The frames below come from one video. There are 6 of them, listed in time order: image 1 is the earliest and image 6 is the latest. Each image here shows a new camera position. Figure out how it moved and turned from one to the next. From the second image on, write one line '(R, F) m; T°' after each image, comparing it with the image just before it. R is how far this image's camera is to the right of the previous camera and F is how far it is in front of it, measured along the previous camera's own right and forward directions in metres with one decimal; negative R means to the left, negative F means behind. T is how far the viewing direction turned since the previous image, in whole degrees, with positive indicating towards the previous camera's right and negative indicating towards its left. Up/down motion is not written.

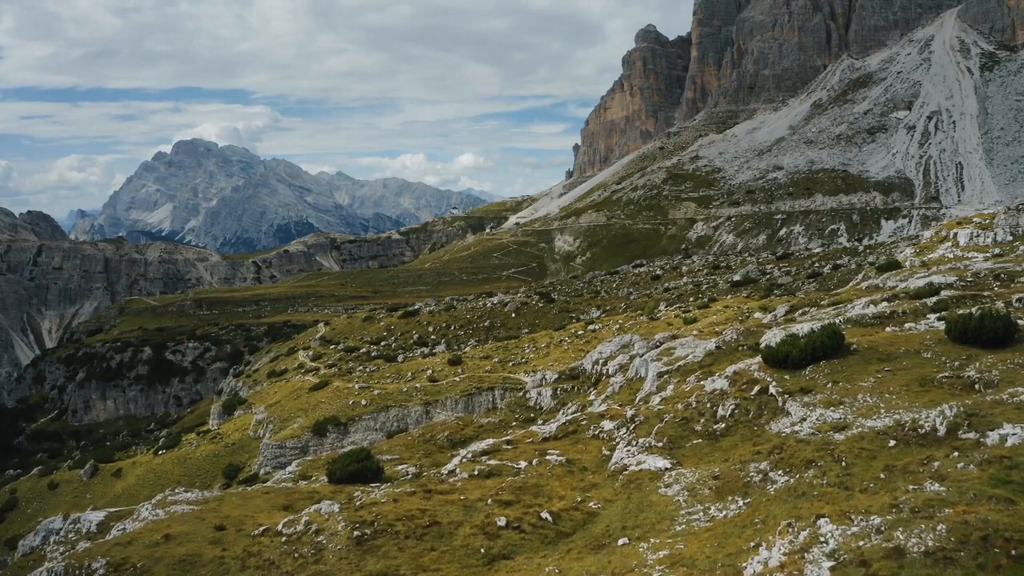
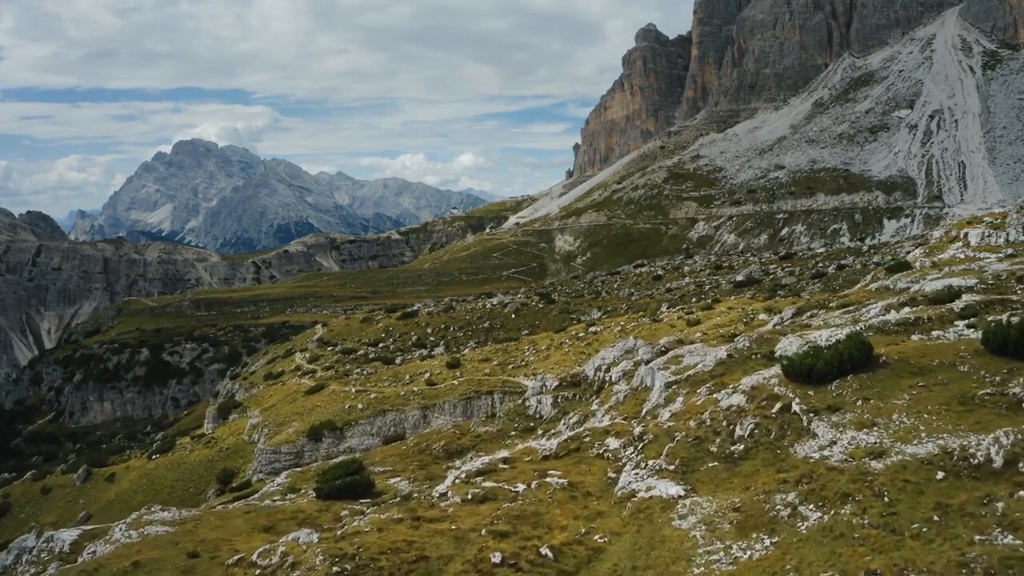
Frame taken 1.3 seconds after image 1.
(+0.1, +1.6) m; 0°
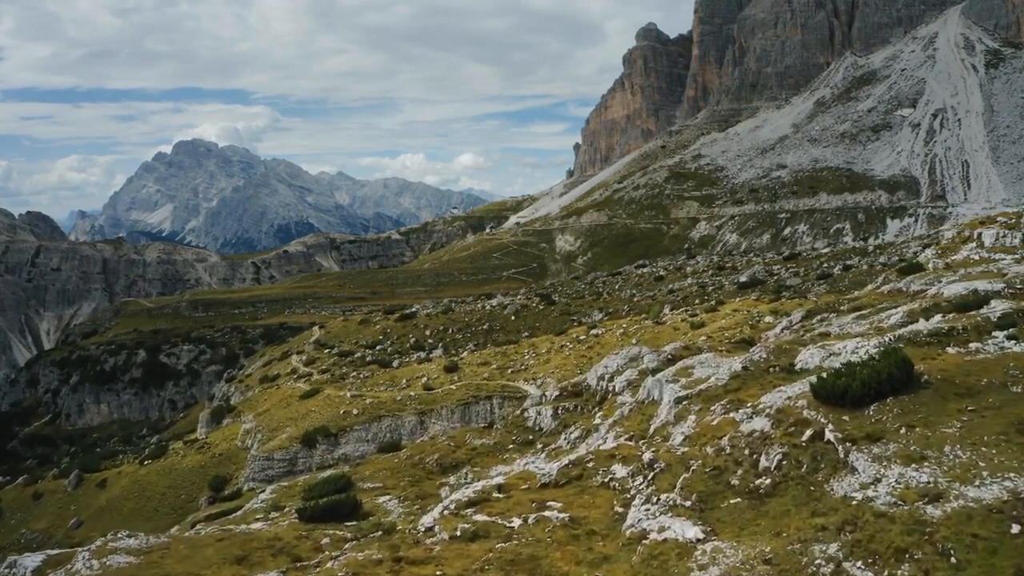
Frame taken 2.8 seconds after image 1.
(+0.1, +1.9) m; 0°
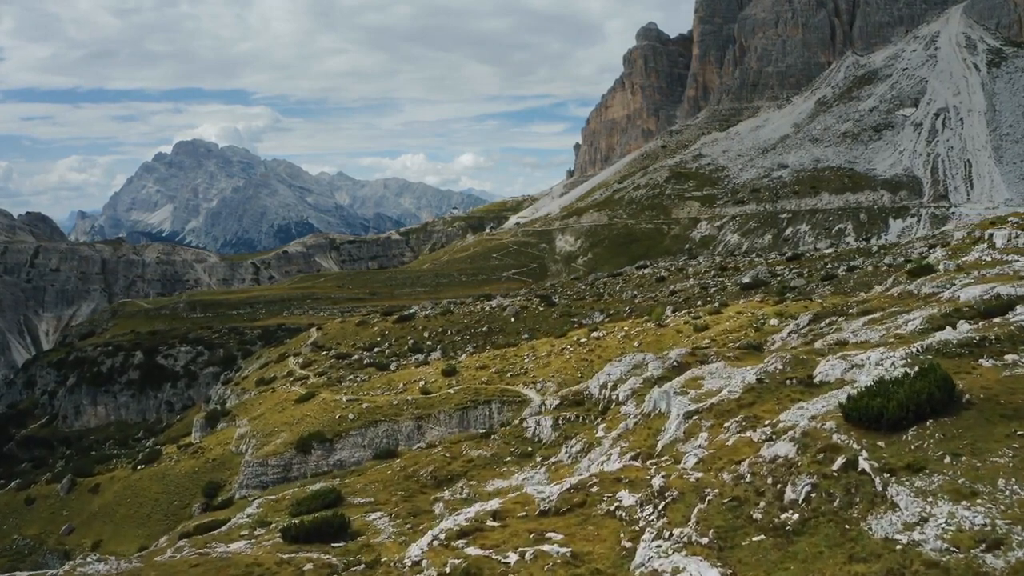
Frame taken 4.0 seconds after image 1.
(+0.1, +1.5) m; 0°
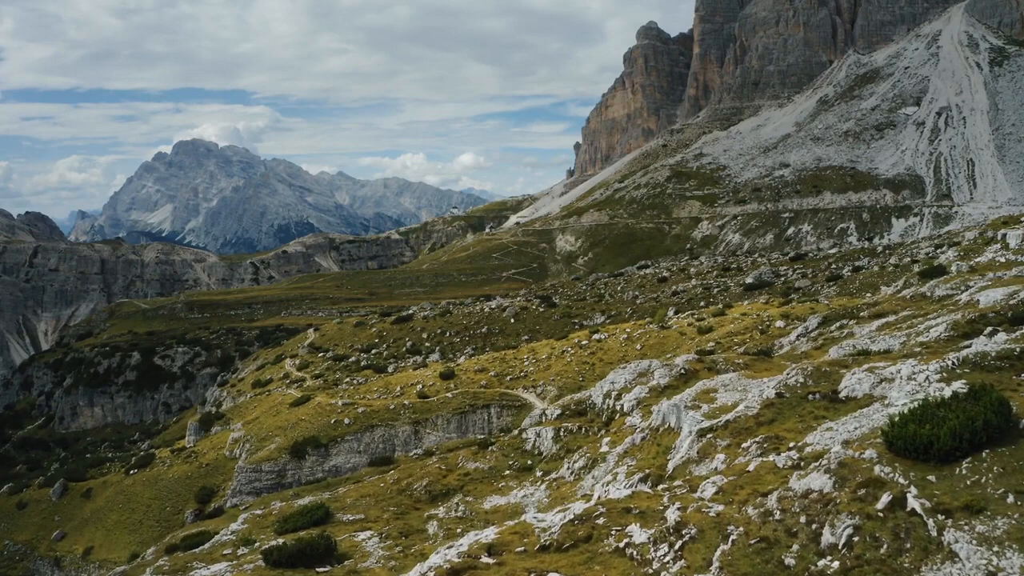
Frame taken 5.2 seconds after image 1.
(+0.1, +1.6) m; 0°
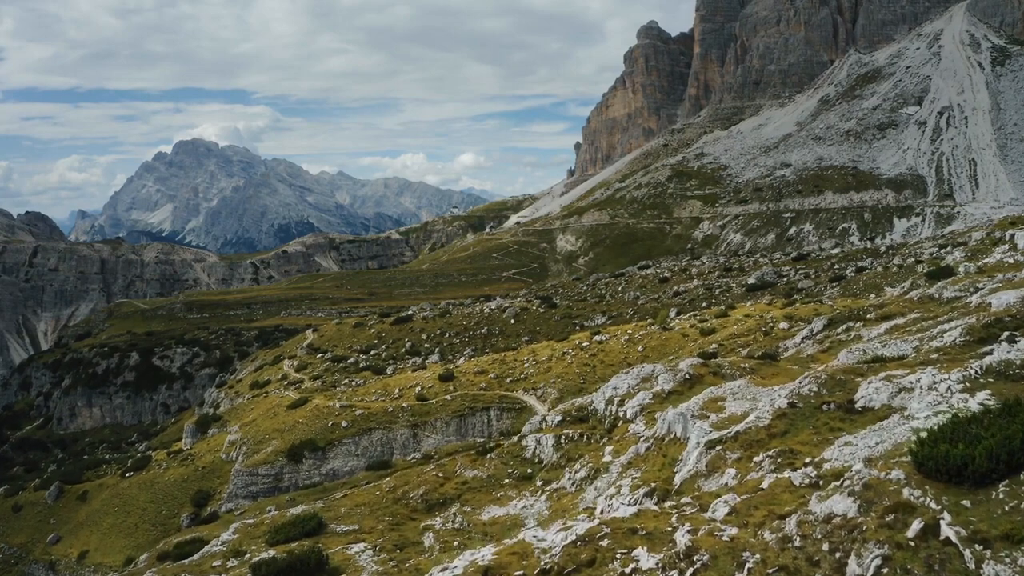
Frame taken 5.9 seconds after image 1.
(0.0, +0.9) m; 0°
